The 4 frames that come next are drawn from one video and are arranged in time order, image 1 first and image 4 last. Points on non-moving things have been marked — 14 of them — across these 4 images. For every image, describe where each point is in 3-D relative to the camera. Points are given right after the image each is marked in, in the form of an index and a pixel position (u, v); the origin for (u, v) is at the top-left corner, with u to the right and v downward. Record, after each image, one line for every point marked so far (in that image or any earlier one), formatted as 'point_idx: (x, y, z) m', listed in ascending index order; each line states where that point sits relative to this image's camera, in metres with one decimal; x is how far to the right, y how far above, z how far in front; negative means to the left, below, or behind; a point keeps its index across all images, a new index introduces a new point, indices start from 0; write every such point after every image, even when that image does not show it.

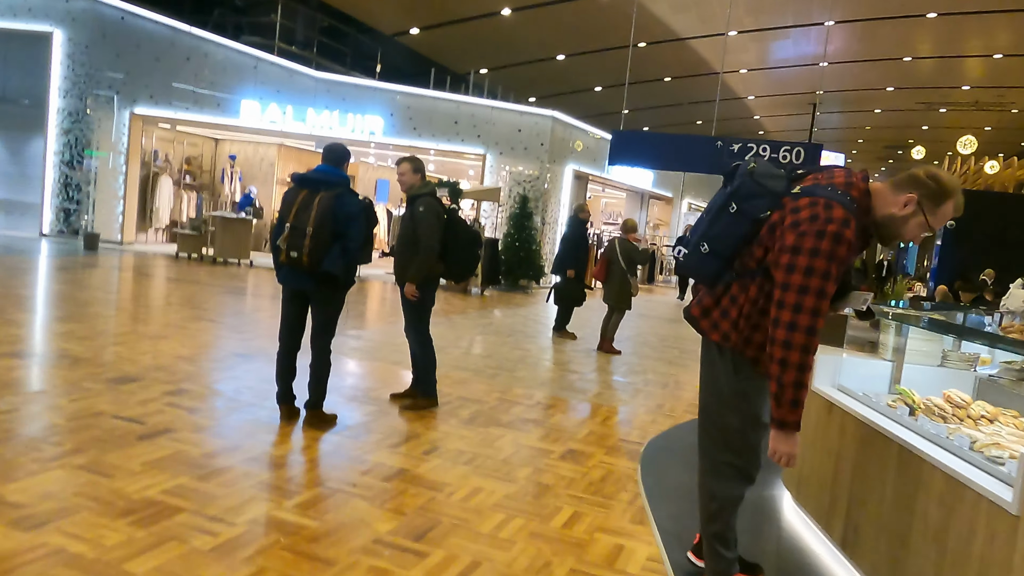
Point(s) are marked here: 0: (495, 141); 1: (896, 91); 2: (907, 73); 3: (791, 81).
0: (-0.3, +2.4, +12.5) m
1: (+9.6, +4.9, +19.4) m
2: (+8.9, +4.8, +17.7) m
3: (+6.6, +4.9, +18.3) m
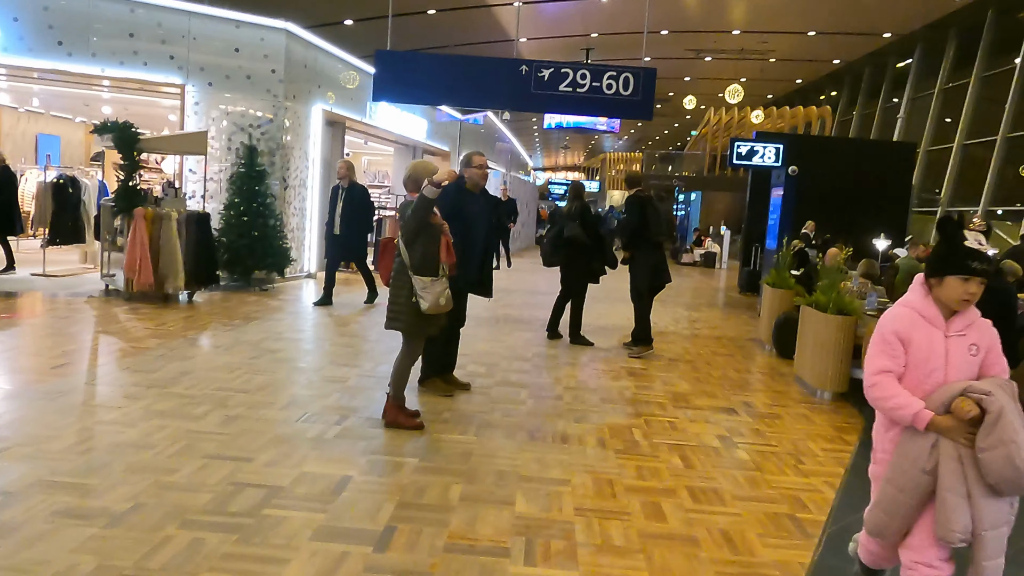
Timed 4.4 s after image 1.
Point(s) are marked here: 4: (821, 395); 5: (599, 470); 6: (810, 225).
0: (-3.5, +2.5, +8.4) m
1: (+3.7, +5.9, +17.8) m
2: (+3.5, +5.7, +15.9) m
3: (+1.2, +5.6, +15.8) m
4: (+2.0, -0.7, +4.9) m
5: (+0.4, -0.8, +3.1) m
6: (+3.8, +0.8, +9.6) m
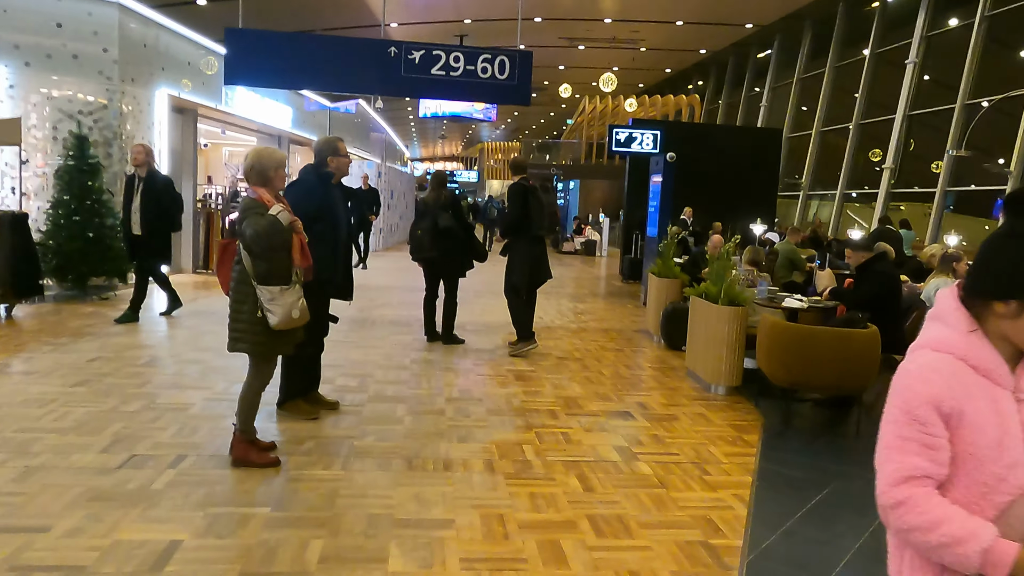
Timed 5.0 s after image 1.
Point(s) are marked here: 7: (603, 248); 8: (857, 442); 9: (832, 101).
0: (-4.8, +2.3, +7.3) m
1: (+0.7, +6.2, +17.6) m
2: (+0.9, +5.9, +15.8) m
3: (-1.5, +5.7, +15.3) m
4: (+1.2, -0.6, +4.7) m
5: (-0.1, -0.8, +2.7) m
6: (+2.2, +1.0, +9.6) m
7: (+2.3, +1.0, +19.0) m
8: (+1.7, -0.8, +3.8) m
9: (+6.4, +3.7, +15.2) m
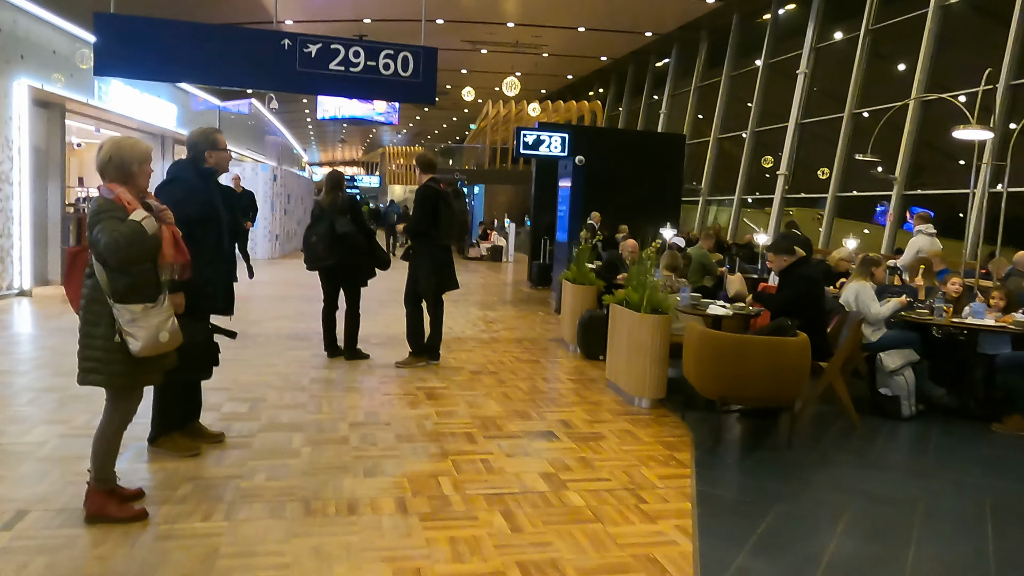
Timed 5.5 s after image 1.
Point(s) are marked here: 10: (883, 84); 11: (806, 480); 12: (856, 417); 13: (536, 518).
0: (-5.6, +2.2, +6.3) m
1: (-1.5, +6.0, +17.3) m
2: (-1.1, +5.8, +15.4) m
3: (-3.4, +5.6, +14.7) m
4: (+0.7, -0.7, +4.4) m
5: (-0.3, -0.8, +2.3) m
6: (+1.1, +0.9, +9.4) m
7: (-0.1, +0.8, +18.8) m
8: (+1.3, -0.8, +3.6) m
9: (+4.4, +3.7, +15.5) m
10: (+5.0, +2.7, +10.3) m
11: (+1.3, -0.8, +3.3) m
12: (+2.0, -0.7, +4.3) m
13: (+0.1, -0.8, +2.7) m
